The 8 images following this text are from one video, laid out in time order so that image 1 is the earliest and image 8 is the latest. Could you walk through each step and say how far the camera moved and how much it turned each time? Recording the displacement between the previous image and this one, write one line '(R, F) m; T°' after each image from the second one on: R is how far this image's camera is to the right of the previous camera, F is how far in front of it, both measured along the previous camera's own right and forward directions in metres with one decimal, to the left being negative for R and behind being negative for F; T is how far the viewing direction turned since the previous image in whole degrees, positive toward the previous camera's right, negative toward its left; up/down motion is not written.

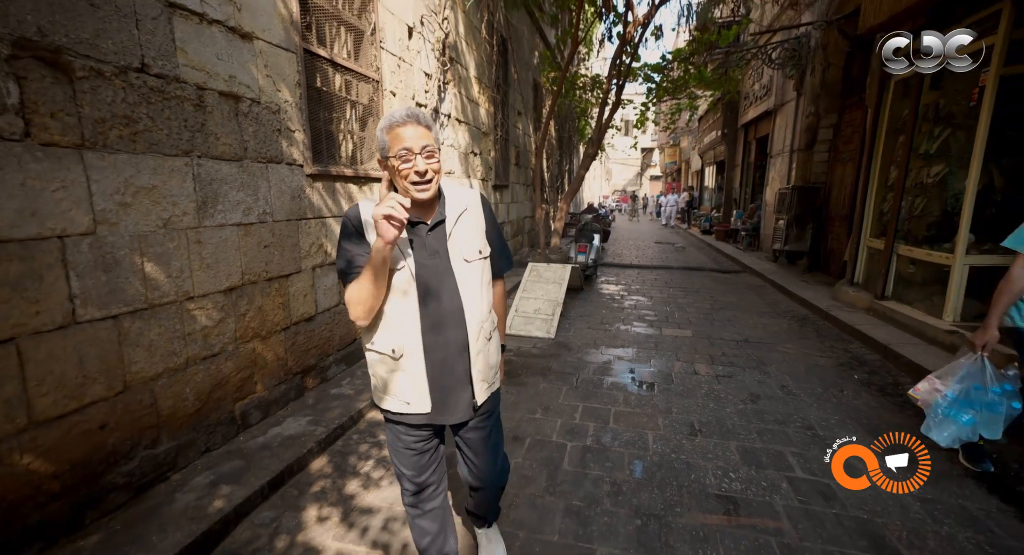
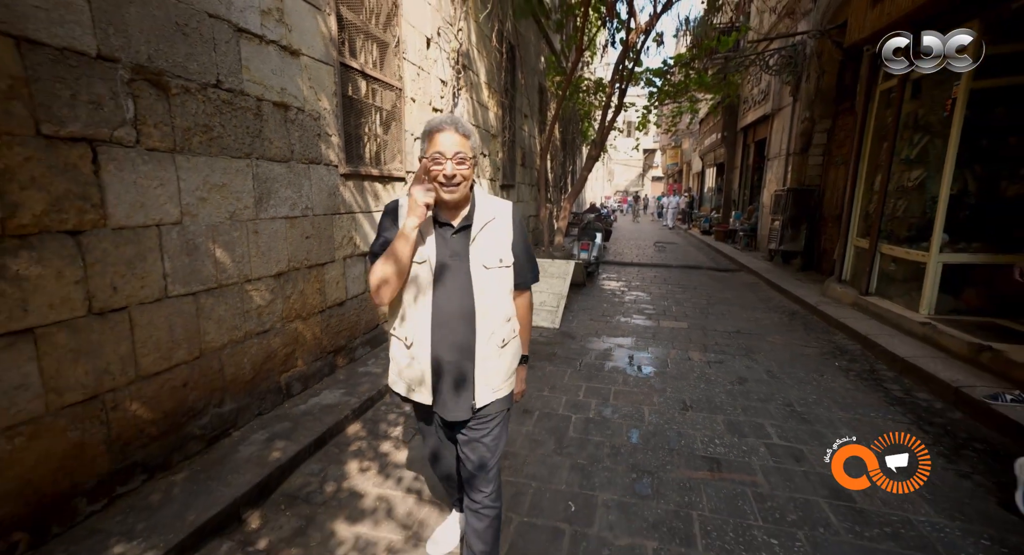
(-0.1, -0.4) m; 0°
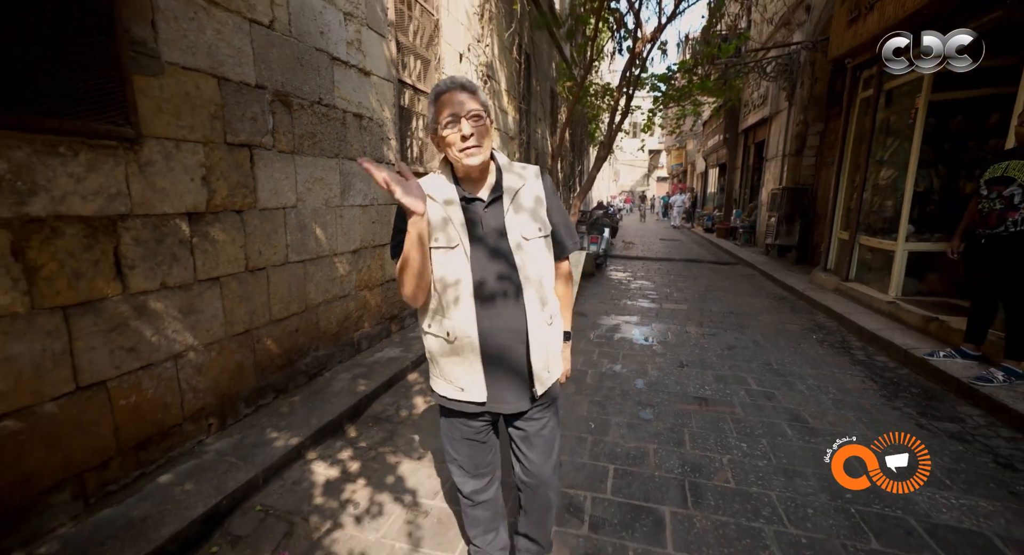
(-0.2, -0.8) m; -1°
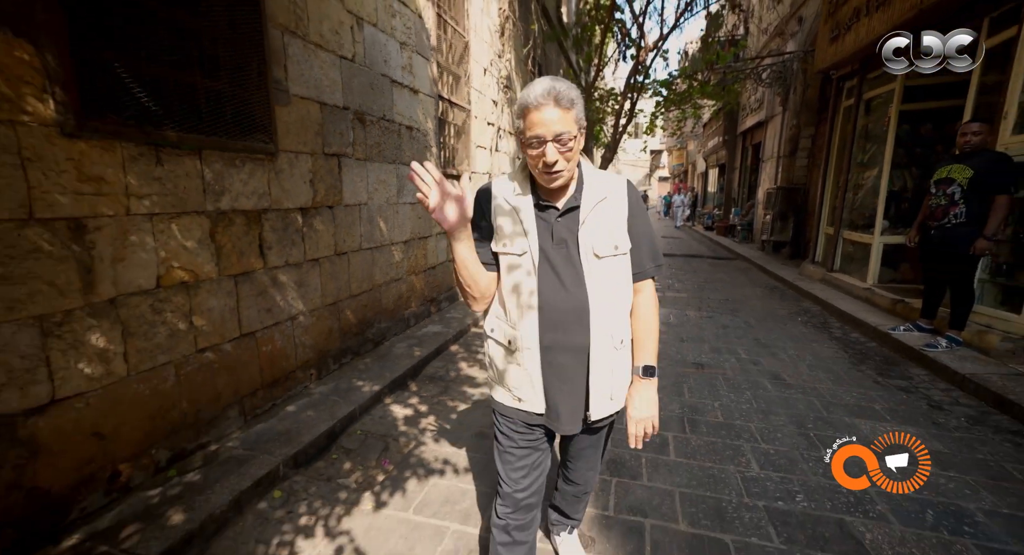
(-0.3, -0.7) m; 0°
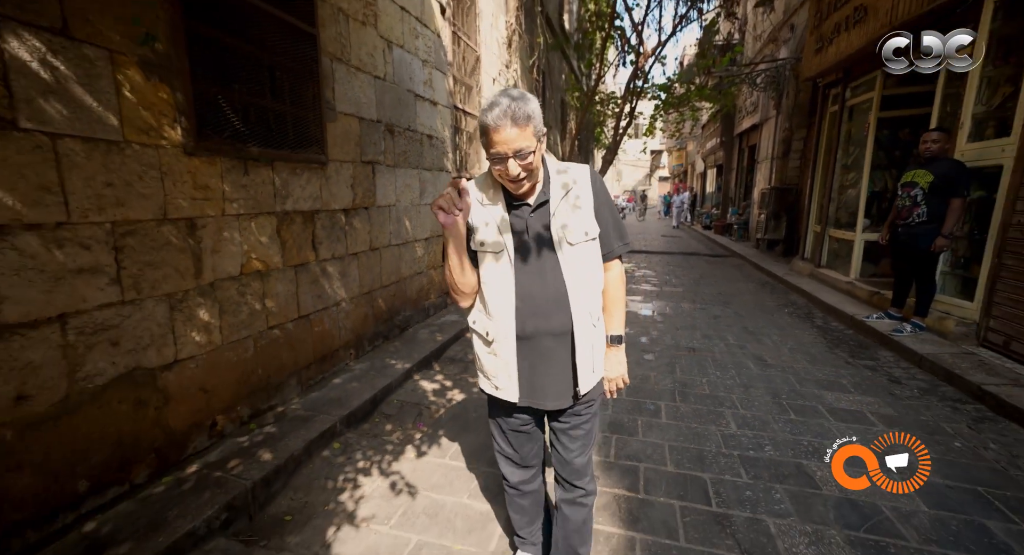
(-0.1, -0.5) m; 0°
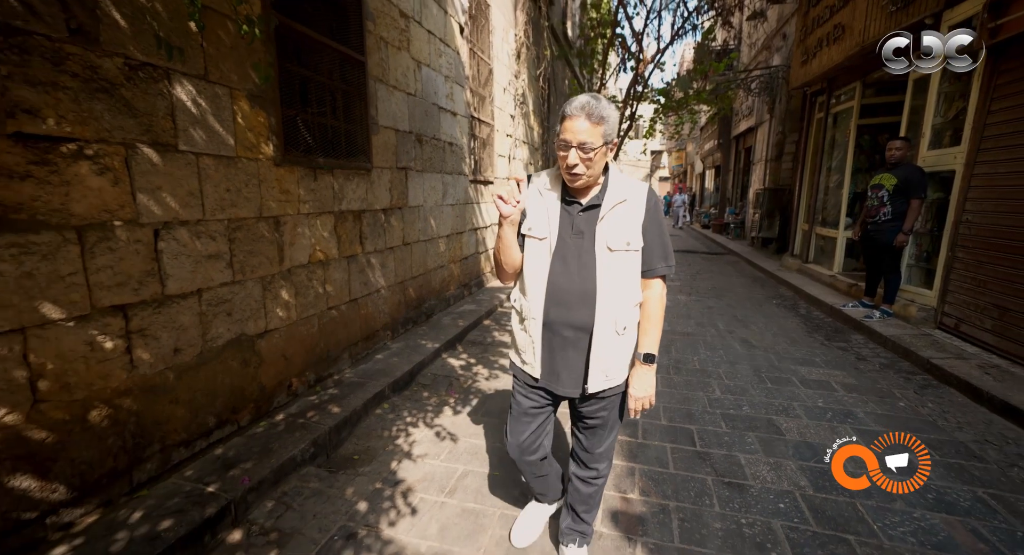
(-0.2, -0.6) m; 0°
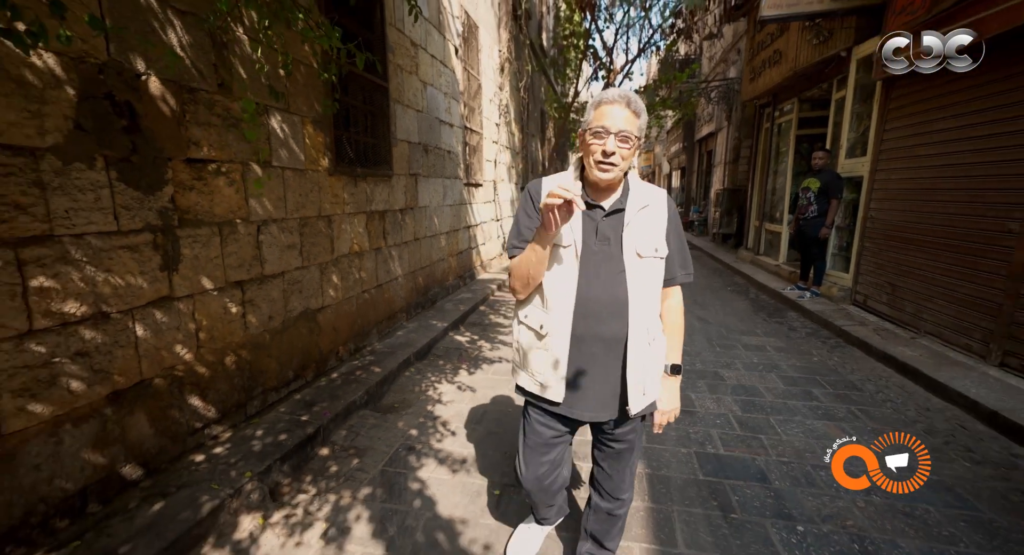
(-0.3, -0.8) m; +3°
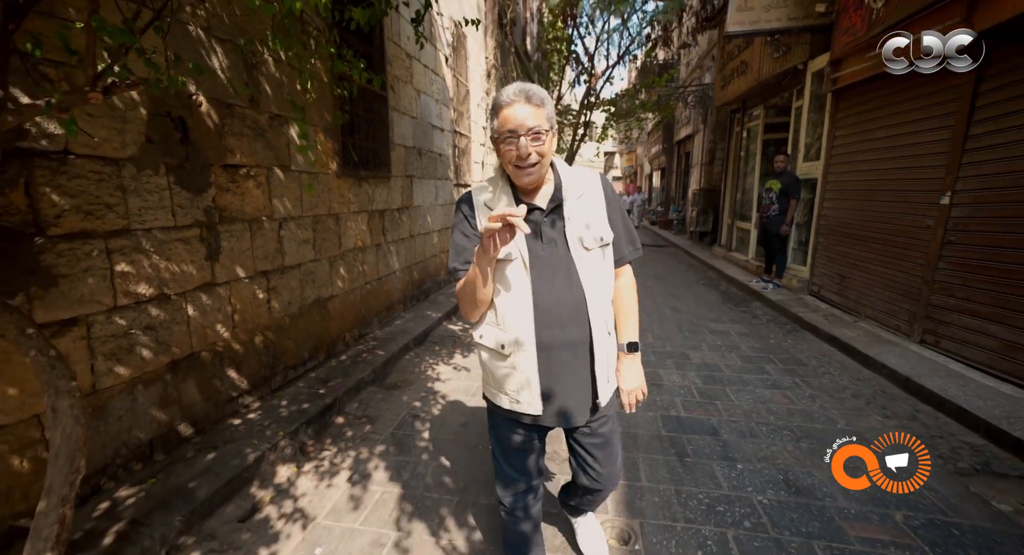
(0.0, -0.5) m; +2°
